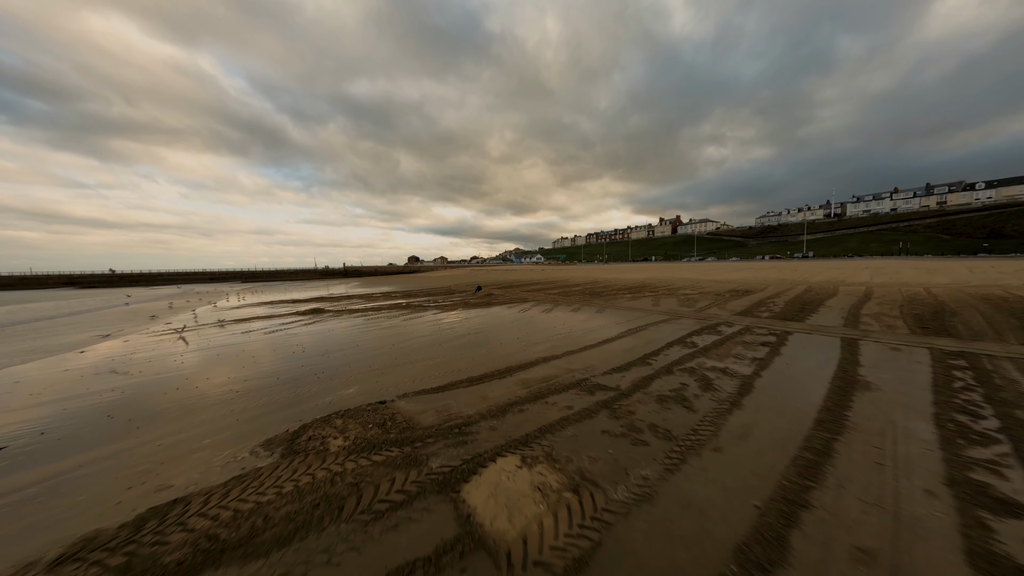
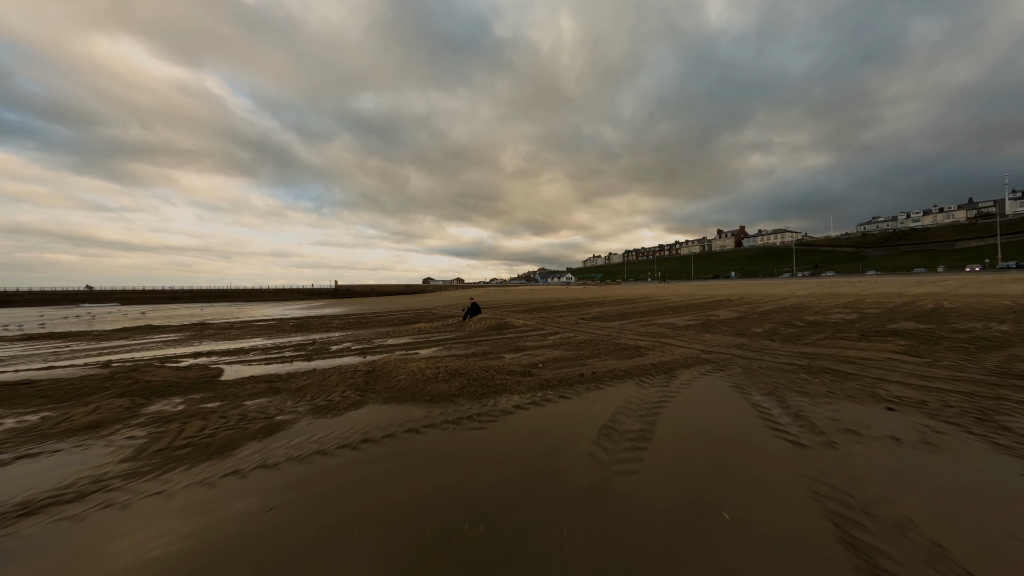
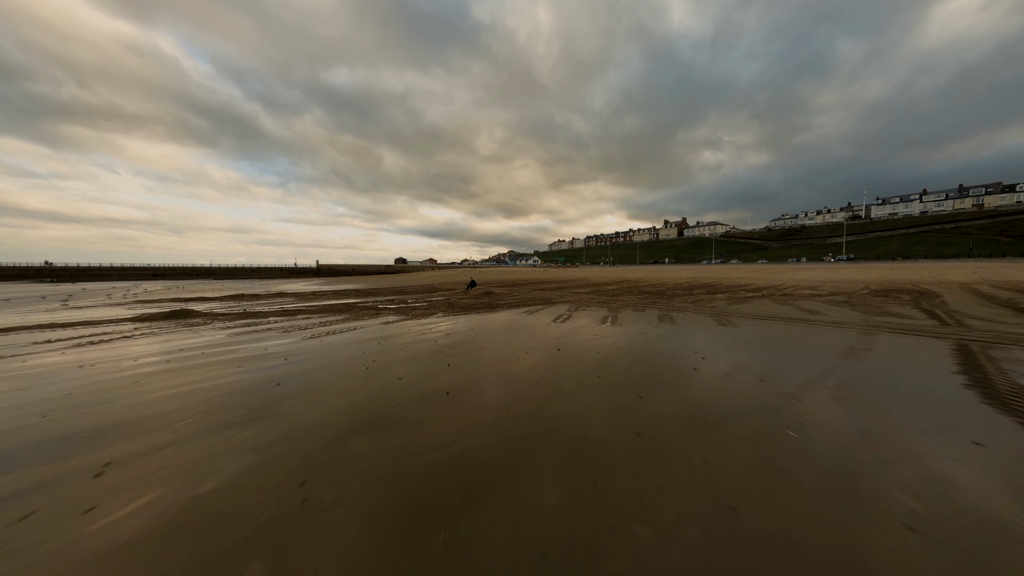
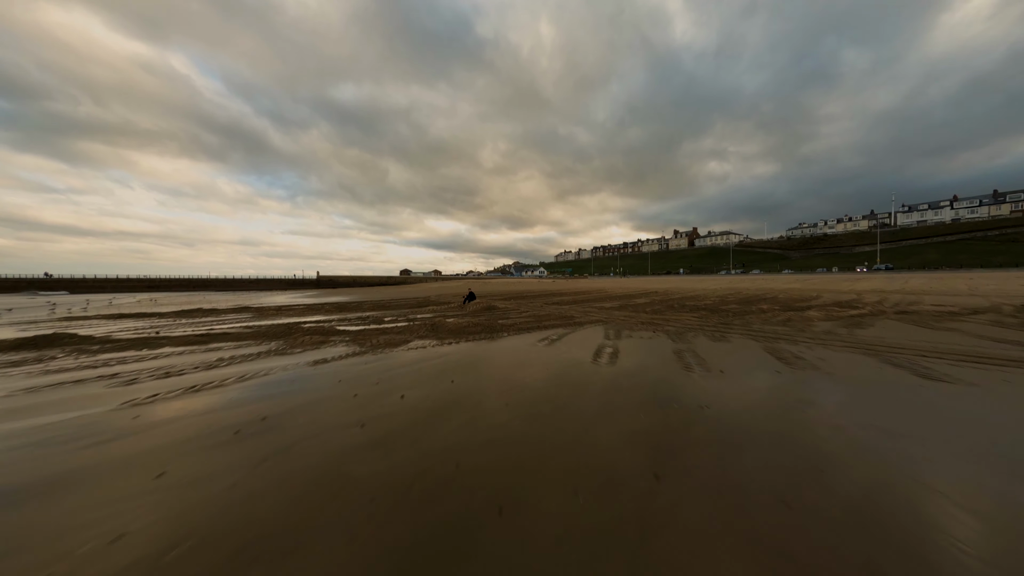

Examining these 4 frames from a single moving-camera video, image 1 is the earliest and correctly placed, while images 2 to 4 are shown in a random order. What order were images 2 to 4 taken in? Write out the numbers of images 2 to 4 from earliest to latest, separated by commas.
3, 4, 2
